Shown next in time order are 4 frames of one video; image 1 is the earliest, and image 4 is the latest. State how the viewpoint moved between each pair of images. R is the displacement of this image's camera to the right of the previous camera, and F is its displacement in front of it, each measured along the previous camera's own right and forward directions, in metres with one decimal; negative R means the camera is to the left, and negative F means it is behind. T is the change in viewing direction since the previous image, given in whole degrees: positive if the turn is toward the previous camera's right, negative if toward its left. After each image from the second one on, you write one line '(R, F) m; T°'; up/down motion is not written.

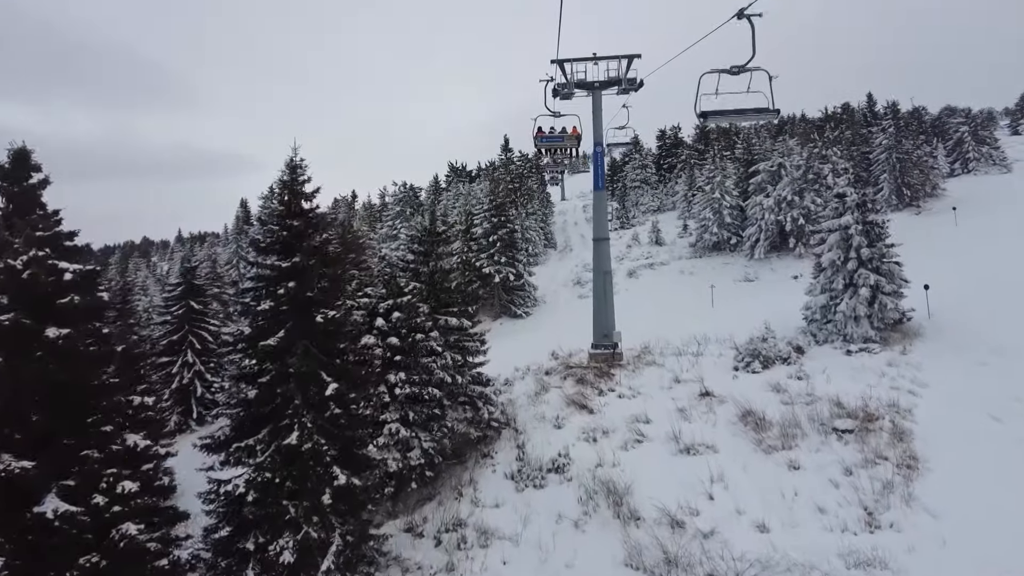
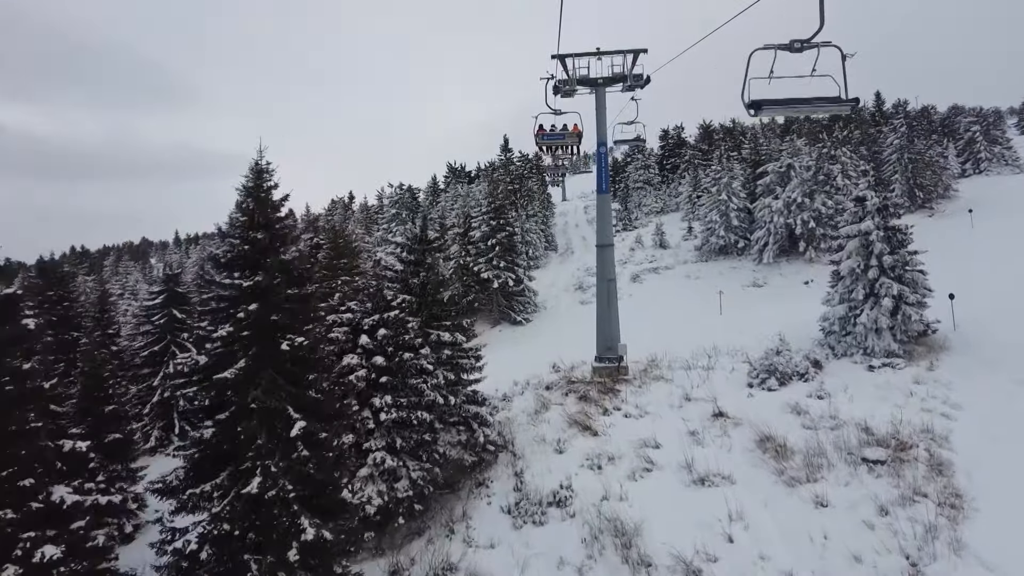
(+0.1, +1.0) m; 0°
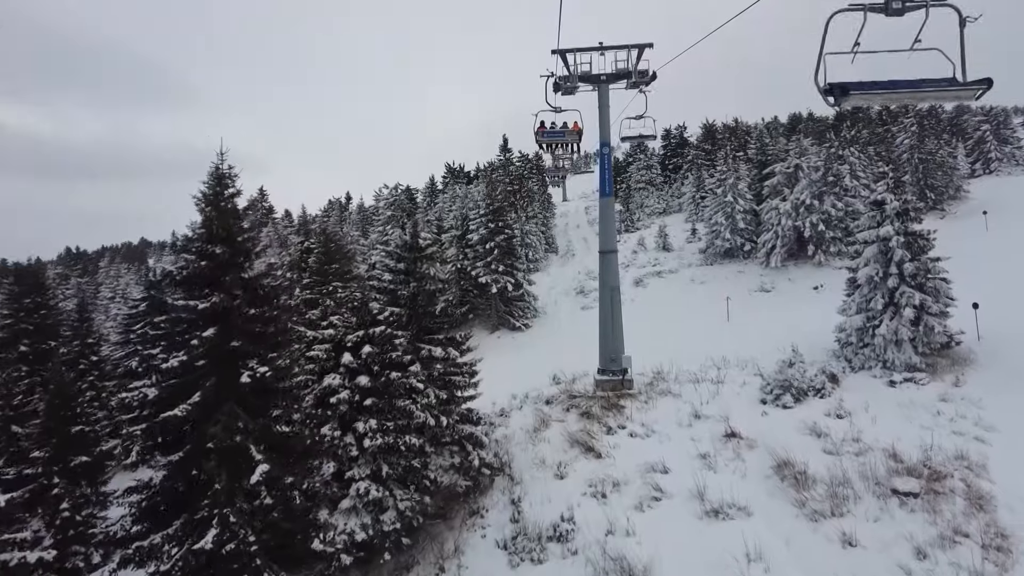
(+0.1, +0.9) m; 0°
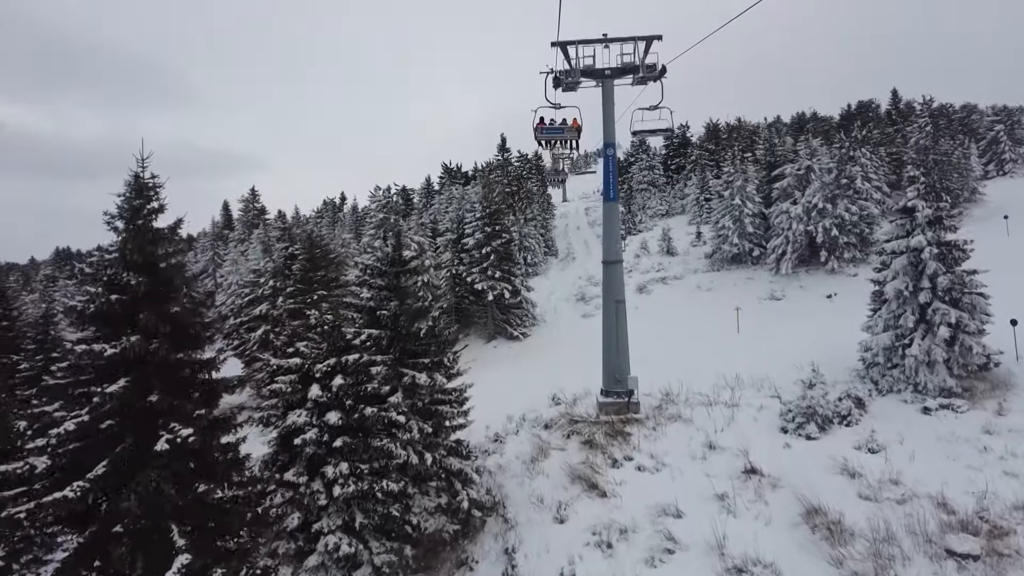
(+0.1, +1.2) m; 0°
